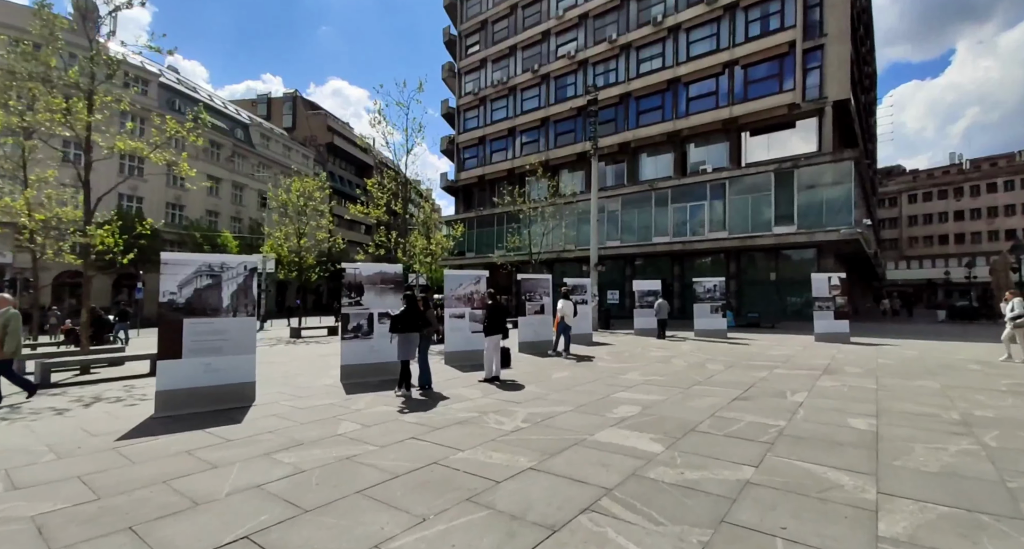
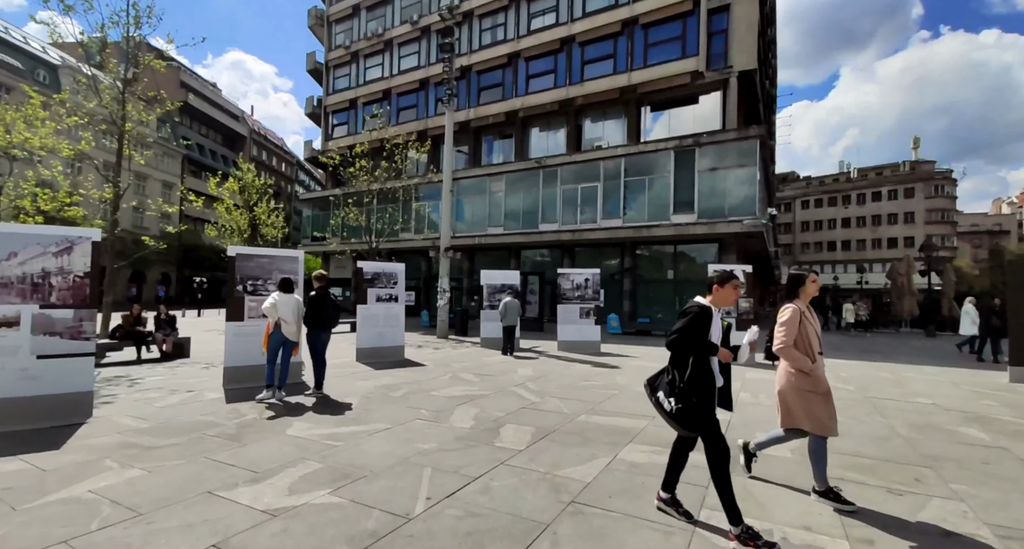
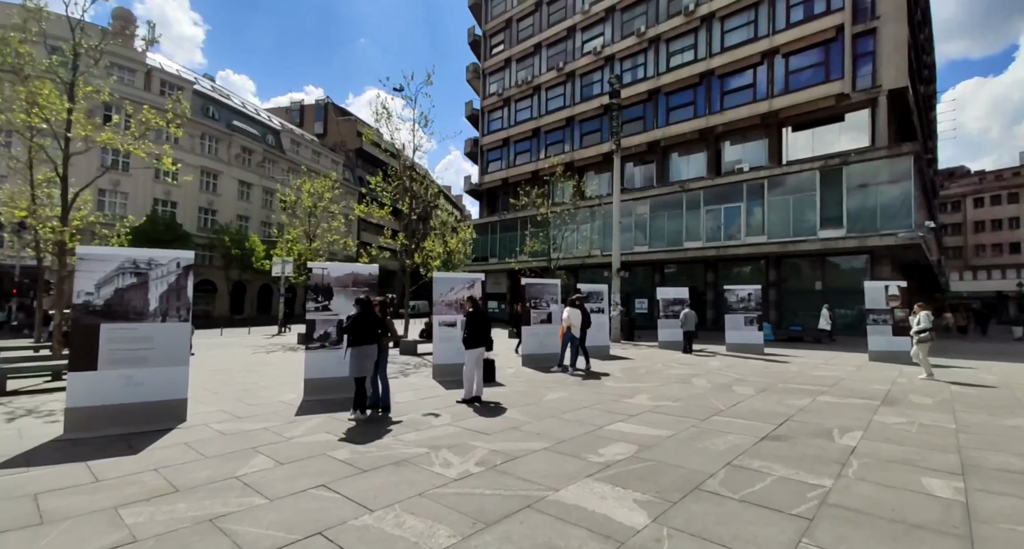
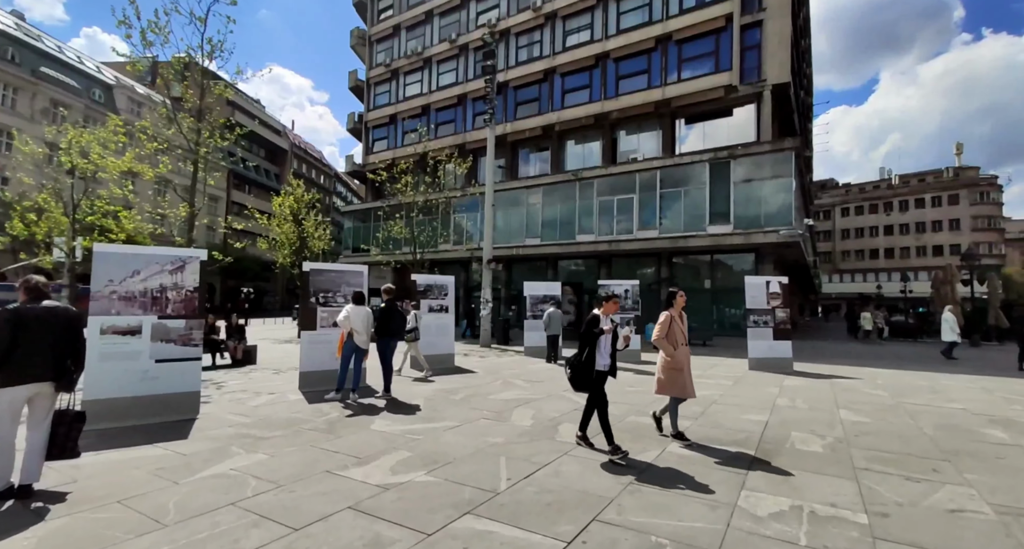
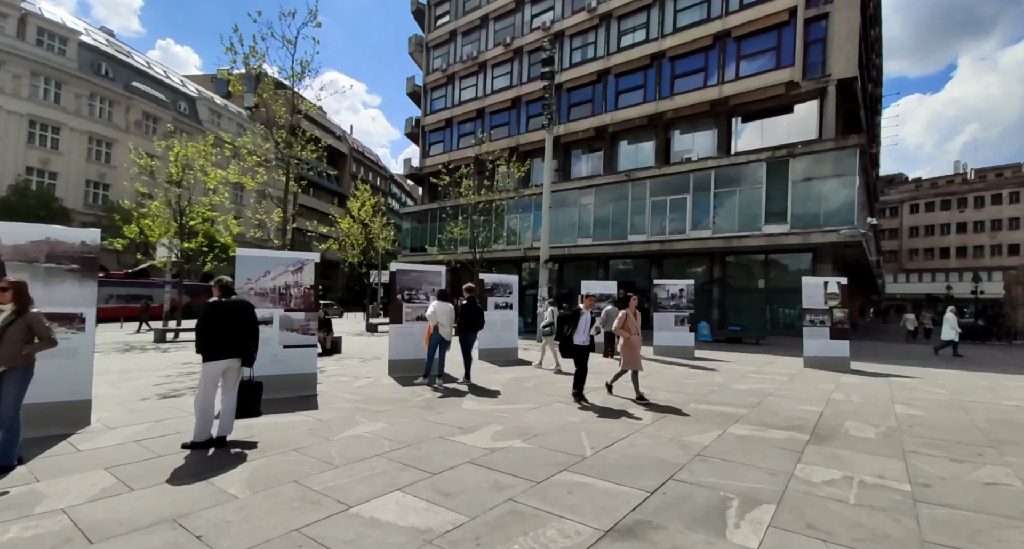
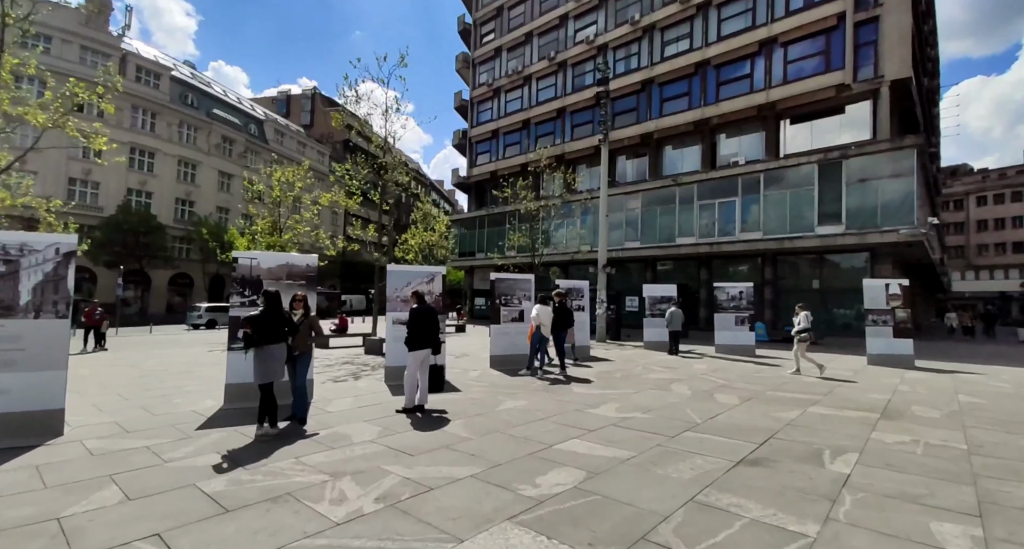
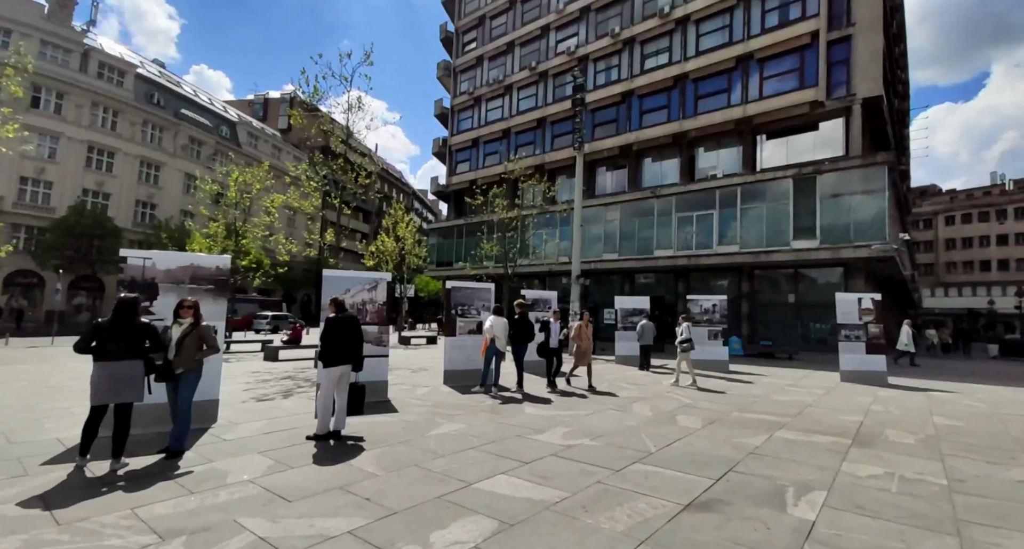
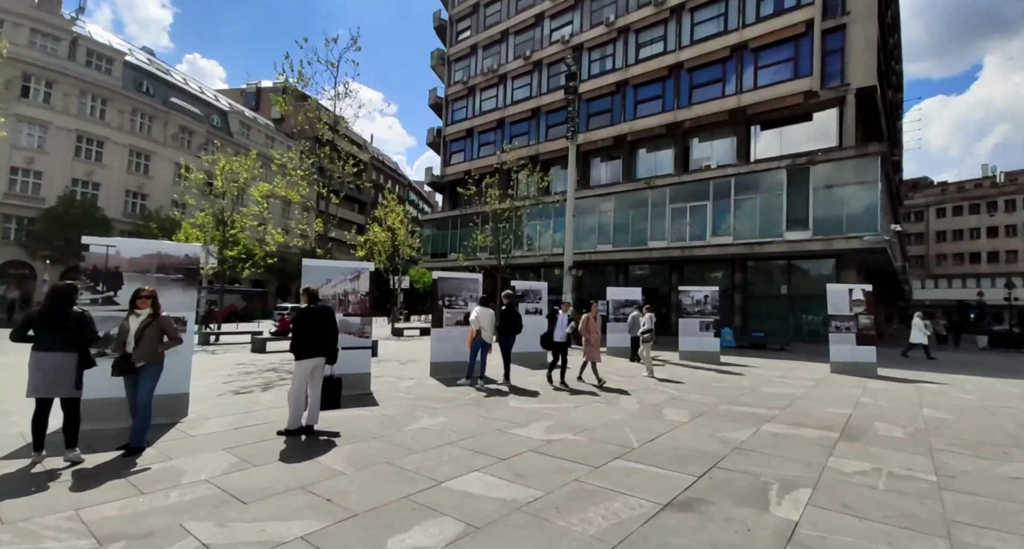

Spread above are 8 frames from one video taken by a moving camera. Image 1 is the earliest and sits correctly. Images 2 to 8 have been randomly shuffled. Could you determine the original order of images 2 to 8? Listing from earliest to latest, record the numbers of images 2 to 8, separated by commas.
3, 6, 7, 8, 5, 4, 2
